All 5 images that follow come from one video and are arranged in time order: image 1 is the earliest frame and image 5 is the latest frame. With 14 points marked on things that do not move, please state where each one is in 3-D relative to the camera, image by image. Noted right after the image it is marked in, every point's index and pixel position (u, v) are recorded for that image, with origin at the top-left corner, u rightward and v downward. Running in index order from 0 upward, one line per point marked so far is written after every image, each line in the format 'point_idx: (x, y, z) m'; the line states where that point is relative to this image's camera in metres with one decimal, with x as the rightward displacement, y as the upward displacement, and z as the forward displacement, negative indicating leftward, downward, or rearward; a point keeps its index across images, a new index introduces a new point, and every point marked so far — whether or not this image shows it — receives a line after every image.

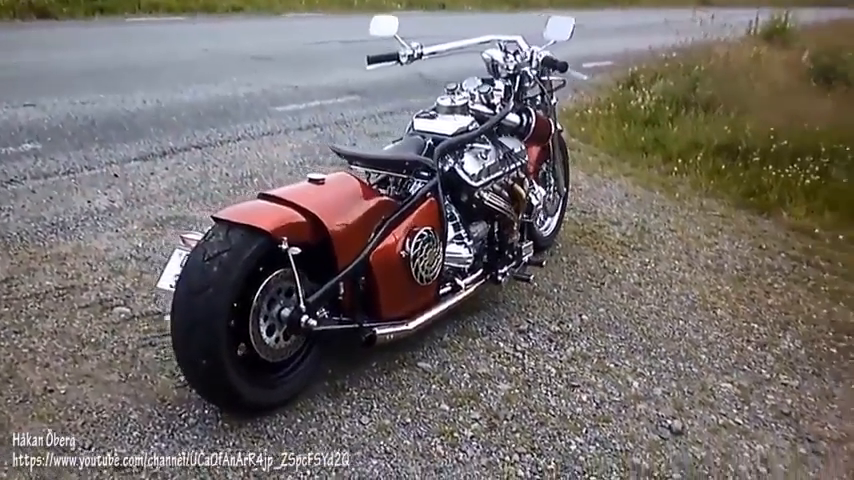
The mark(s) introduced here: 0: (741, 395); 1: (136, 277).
0: (+1.4, -0.7, +4.1) m
1: (-1.5, -0.2, +4.7) m
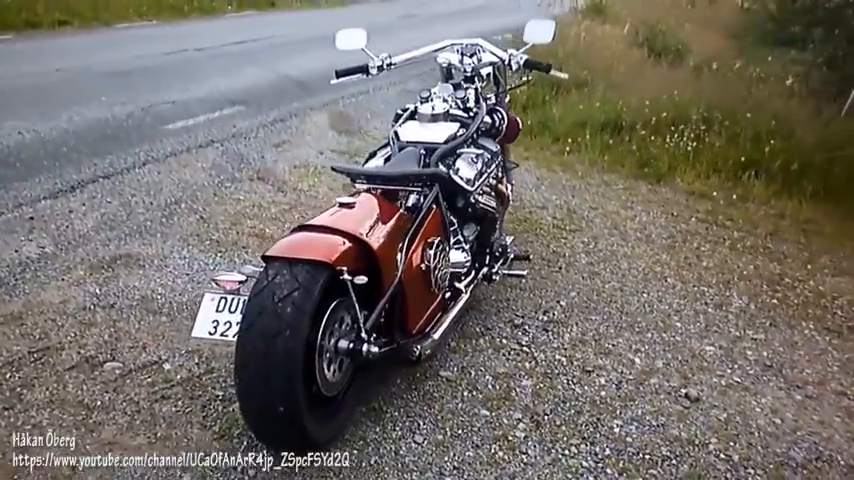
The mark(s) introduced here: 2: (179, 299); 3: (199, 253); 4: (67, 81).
0: (+1.5, -0.6, +4.5) m
1: (-1.5, -0.4, +4.4) m
2: (-1.3, -0.3, +4.7) m
3: (-1.3, -0.1, +5.2) m
4: (-3.1, +1.4, +7.9) m
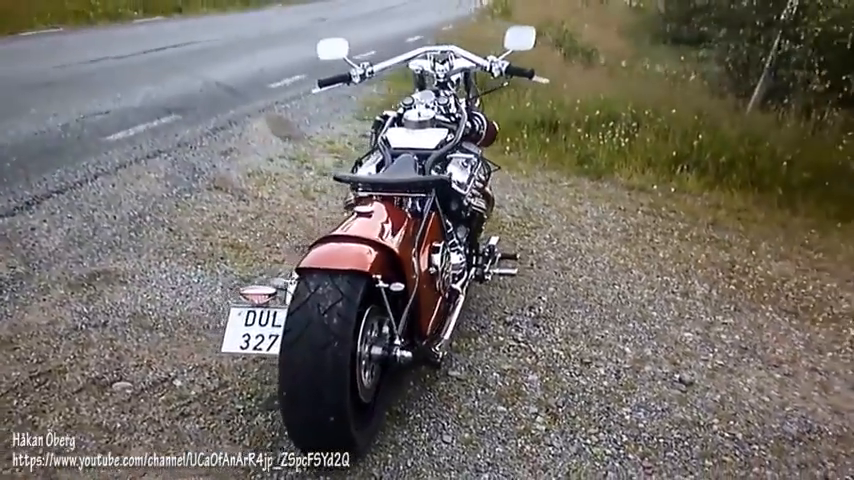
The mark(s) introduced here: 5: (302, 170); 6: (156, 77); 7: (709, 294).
0: (+1.5, -0.5, +4.8) m
1: (-1.5, -0.5, +4.3) m
2: (-1.3, -0.4, +4.6) m
3: (-1.4, -0.1, +5.1) m
4: (-3.6, +1.2, +7.6) m
5: (-0.9, +0.5, +6.7) m
6: (-2.6, +1.6, +8.7) m
7: (+1.7, -0.3, +5.4) m
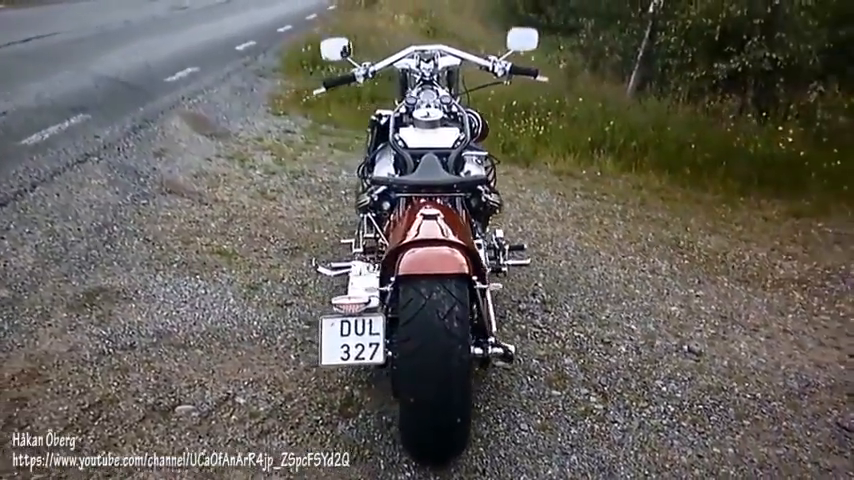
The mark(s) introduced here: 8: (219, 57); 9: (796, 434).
0: (+1.5, -0.4, +5.3) m
1: (-1.2, -0.6, +4.1) m
2: (-1.1, -0.4, +4.4) m
3: (-1.4, -0.2, +4.9) m
4: (-4.2, +1.1, +6.7) m
5: (-1.3, +0.5, +6.6) m
6: (-3.5, +1.5, +8.1) m
7: (+1.6, -0.2, +5.8) m
8: (-2.2, +1.9, +9.6) m
9: (+1.7, -0.9, +4.2) m
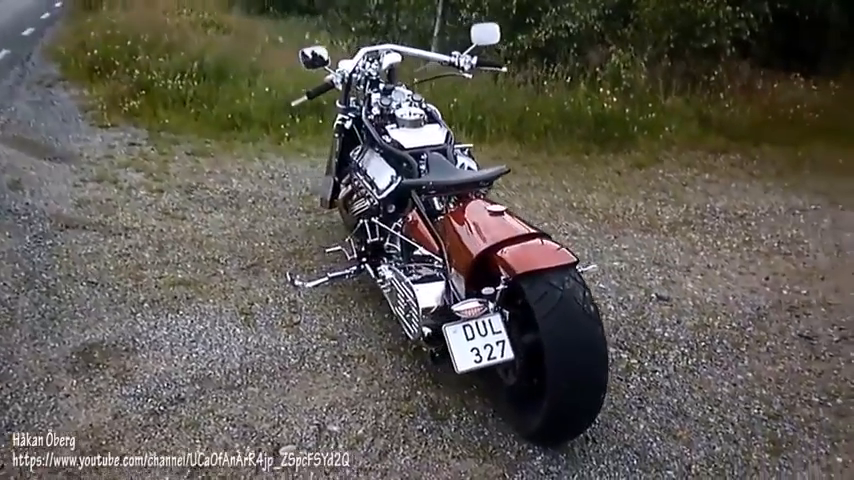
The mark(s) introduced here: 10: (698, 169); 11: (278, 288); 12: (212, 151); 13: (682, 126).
0: (+1.3, -0.2, +5.7) m
1: (-0.8, -0.7, +3.6) m
2: (-0.8, -0.6, +4.0) m
3: (-1.3, -0.4, +4.3) m
4: (-4.7, +0.4, +5.0) m
5: (-1.9, +0.3, +5.9) m
6: (-4.6, +0.9, +6.5) m
7: (+1.1, +0.1, +6.2) m
8: (-4.0, +1.5, +8.3) m
9: (+1.9, -0.6, +4.8) m
10: (+2.3, +0.6, +7.8) m
11: (-0.8, -0.3, +4.8) m
12: (-1.6, +0.7, +6.9) m
13: (+2.4, +1.1, +8.5) m
